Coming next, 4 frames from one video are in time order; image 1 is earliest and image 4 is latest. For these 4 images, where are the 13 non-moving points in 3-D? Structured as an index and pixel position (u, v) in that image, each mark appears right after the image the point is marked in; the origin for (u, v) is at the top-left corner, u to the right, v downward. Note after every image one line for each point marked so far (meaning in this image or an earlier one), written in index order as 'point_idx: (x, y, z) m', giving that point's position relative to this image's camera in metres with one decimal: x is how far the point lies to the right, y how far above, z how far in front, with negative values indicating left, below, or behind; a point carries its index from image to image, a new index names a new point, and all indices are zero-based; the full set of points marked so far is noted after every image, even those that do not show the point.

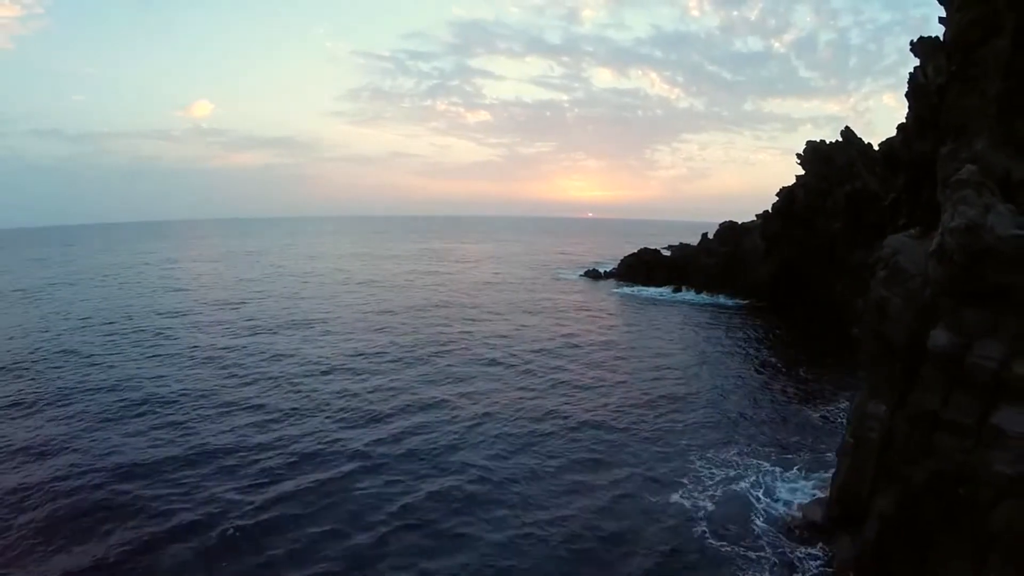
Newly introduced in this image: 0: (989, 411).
0: (+9.1, -2.3, +11.9) m
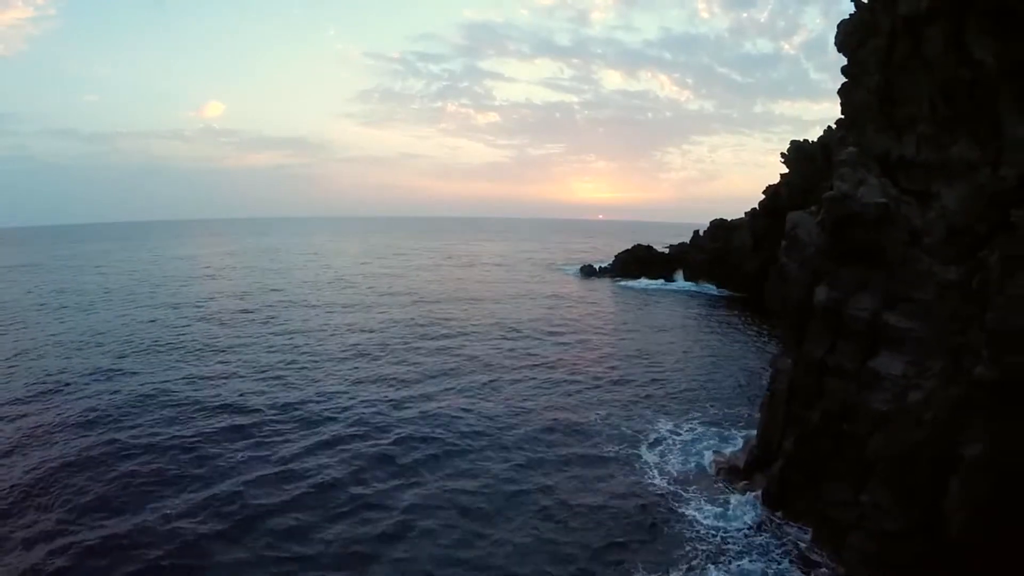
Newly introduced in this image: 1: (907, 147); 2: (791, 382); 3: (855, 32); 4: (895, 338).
0: (+7.8, -1.5, +13.9) m
1: (+9.2, +3.3, +14.8) m
2: (+7.2, -2.4, +16.3) m
3: (+8.8, +6.6, +16.3) m
4: (+8.1, -1.0, +13.4) m
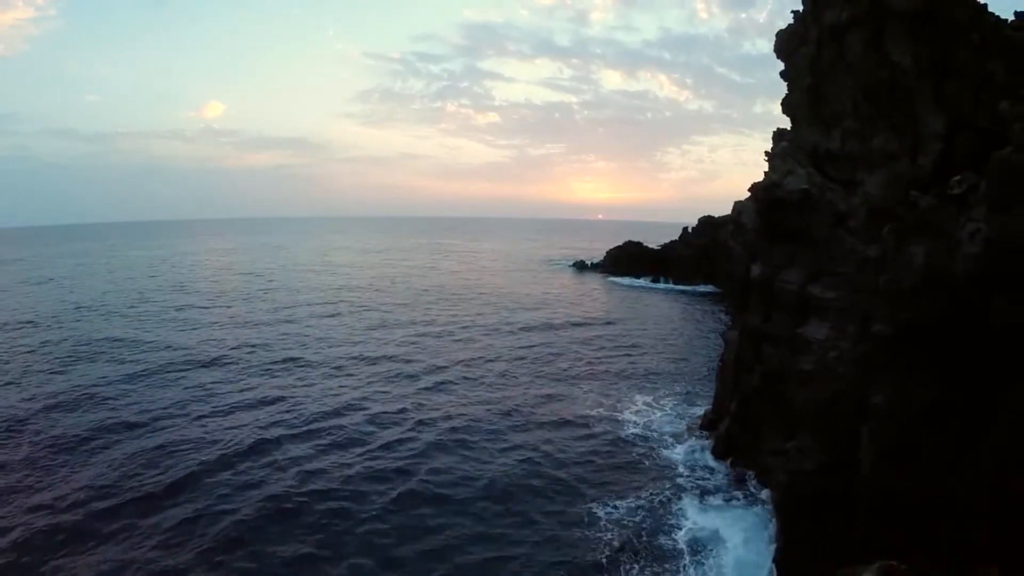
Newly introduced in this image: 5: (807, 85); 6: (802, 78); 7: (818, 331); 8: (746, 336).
0: (+7.2, -0.9, +15.8) m
1: (+8.5, +3.9, +16.8) m
2: (+6.5, -1.8, +18.2) m
3: (+8.1, +7.2, +18.2) m
4: (+7.4, -0.4, +15.3) m
5: (+8.3, +5.8, +17.9) m
6: (+8.2, +6.0, +17.9) m
7: (+7.3, -1.0, +15.1) m
8: (+6.6, -1.3, +17.7) m
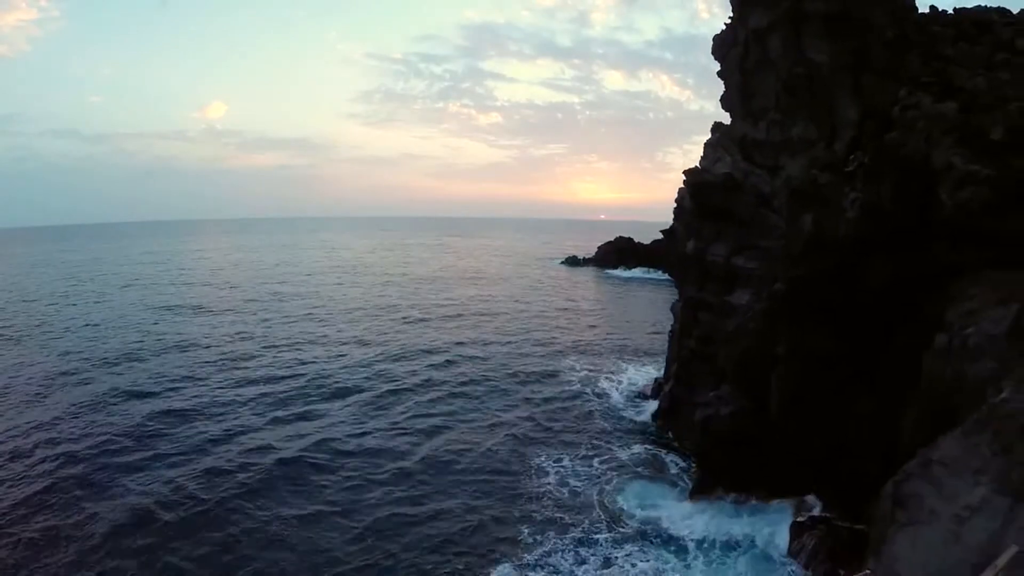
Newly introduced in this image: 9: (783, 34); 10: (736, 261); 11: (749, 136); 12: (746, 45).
0: (+6.1, -0.1, +18.0) m
1: (+7.5, +4.7, +18.9) m
2: (+5.5, -1.1, +20.4) m
3: (+7.1, +7.9, +20.4) m
4: (+6.4, +0.3, +17.5) m
5: (+7.2, +6.6, +20.1) m
6: (+7.2, +6.7, +20.1) m
7: (+6.3, -0.2, +17.3) m
8: (+5.5, -0.5, +19.8) m
9: (+7.7, +7.1, +17.9) m
10: (+6.3, +0.8, +17.5) m
11: (+7.3, +4.6, +19.3) m
12: (+7.2, +7.4, +19.3) m
